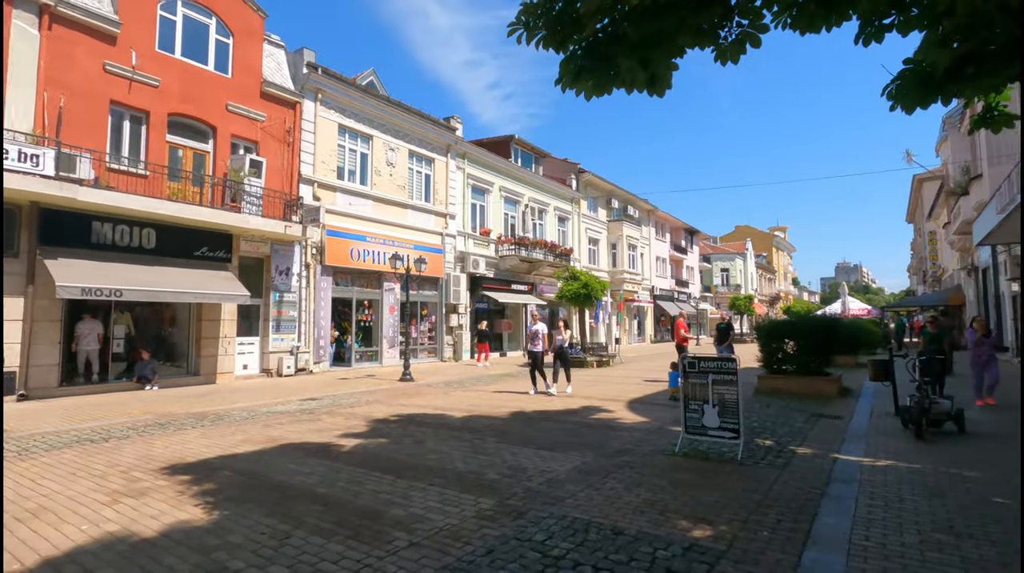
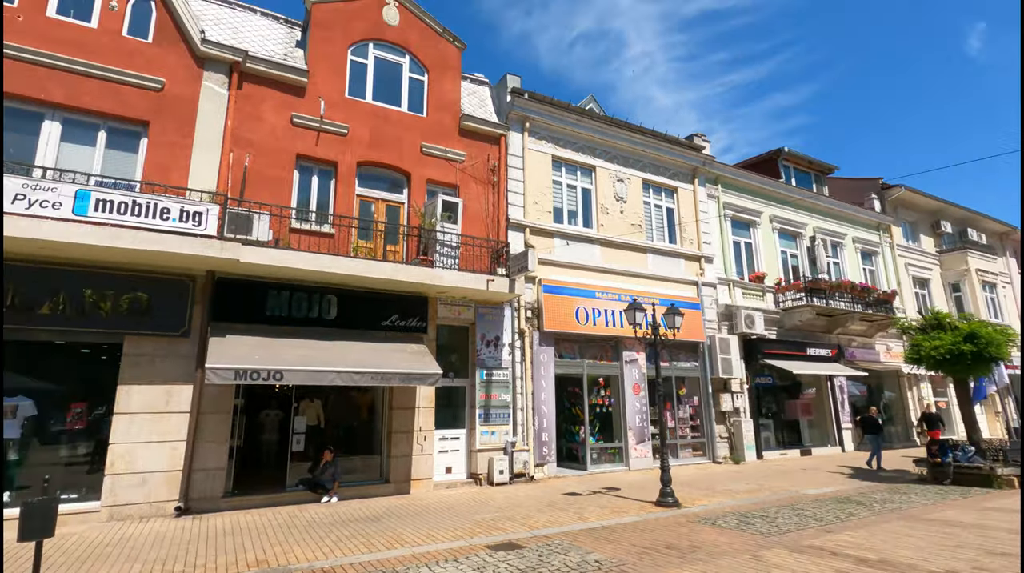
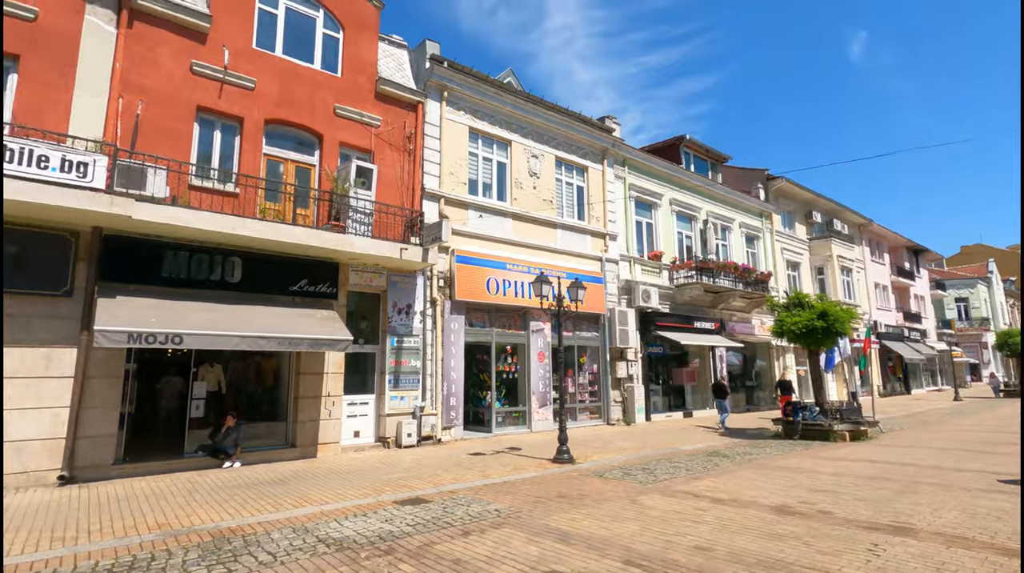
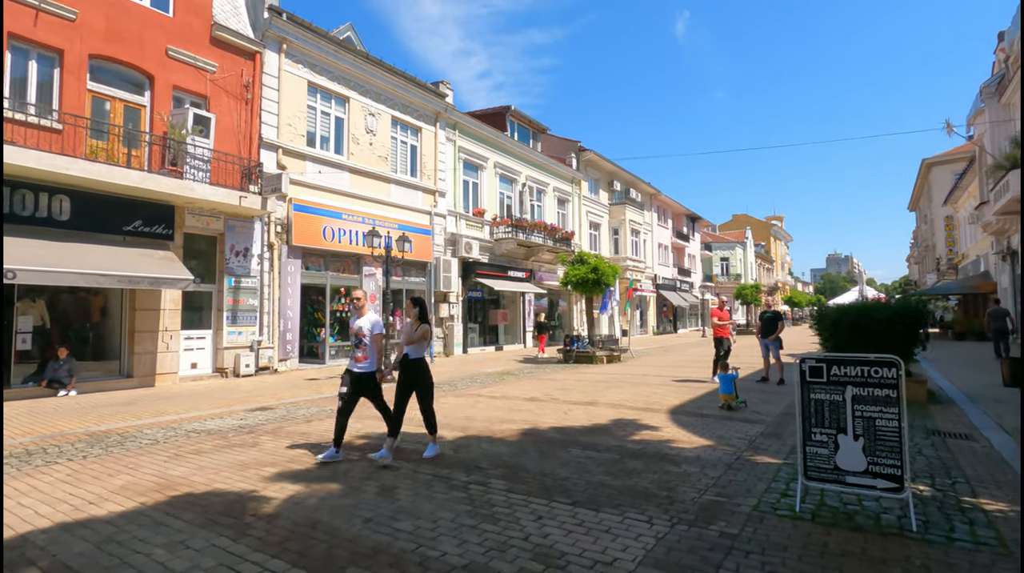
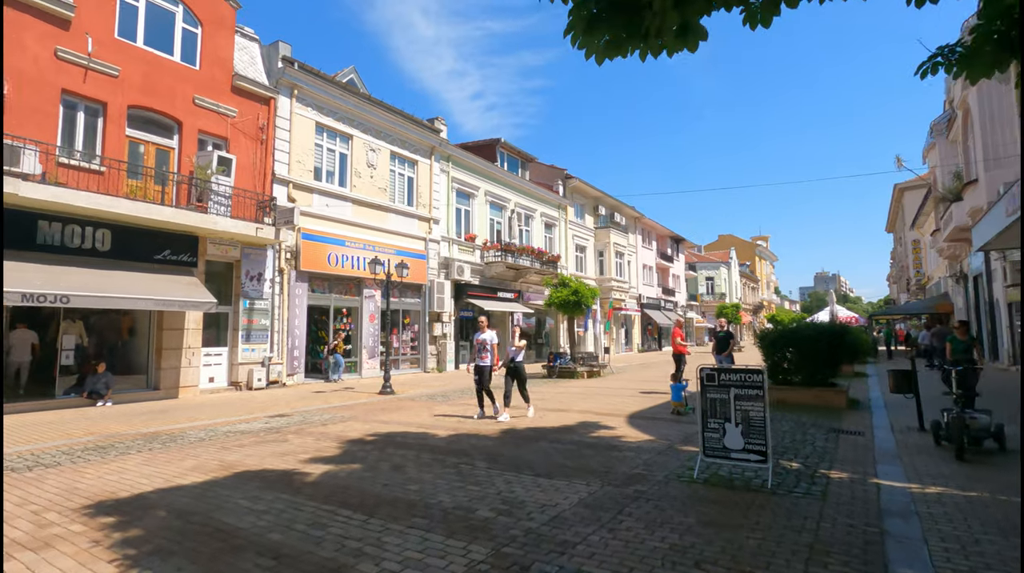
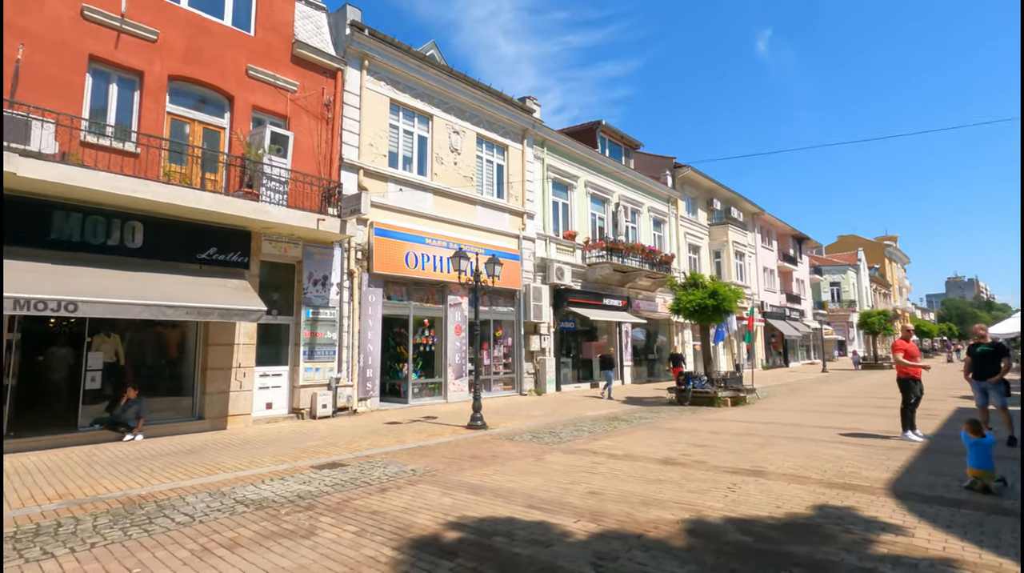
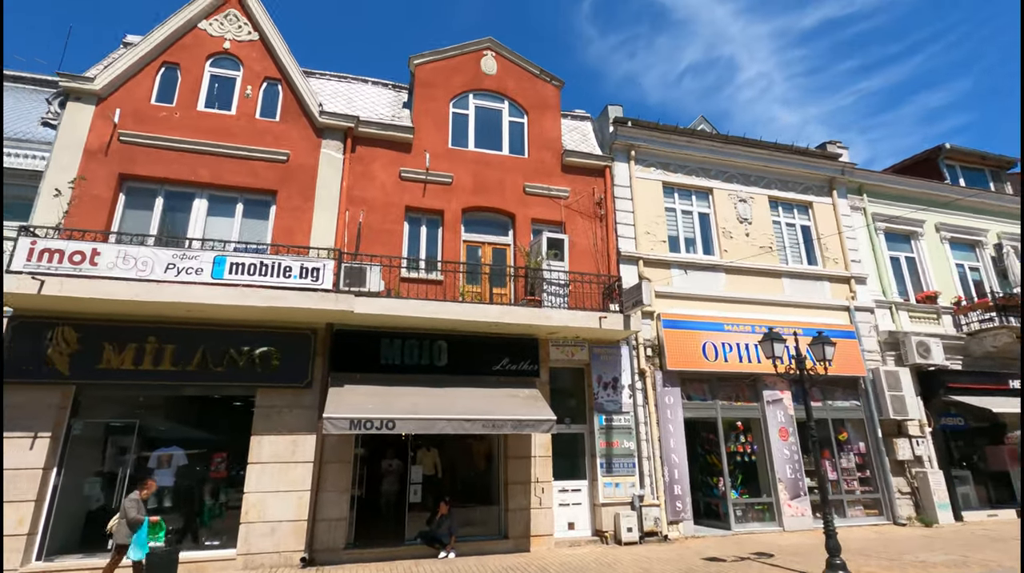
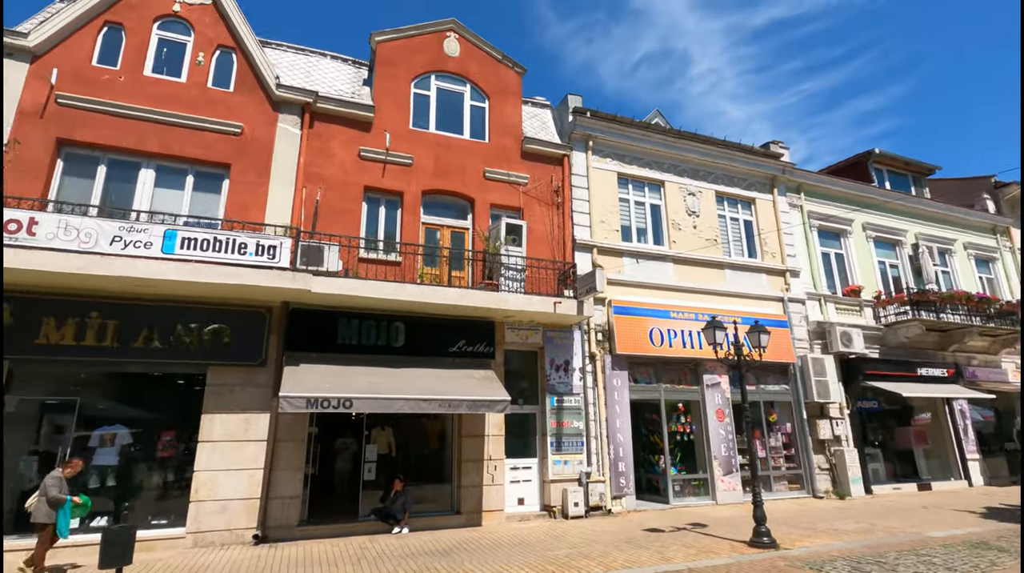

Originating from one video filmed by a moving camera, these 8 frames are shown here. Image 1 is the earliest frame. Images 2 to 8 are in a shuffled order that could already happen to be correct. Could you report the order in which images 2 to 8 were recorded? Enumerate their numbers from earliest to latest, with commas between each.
5, 4, 6, 3, 2, 8, 7
